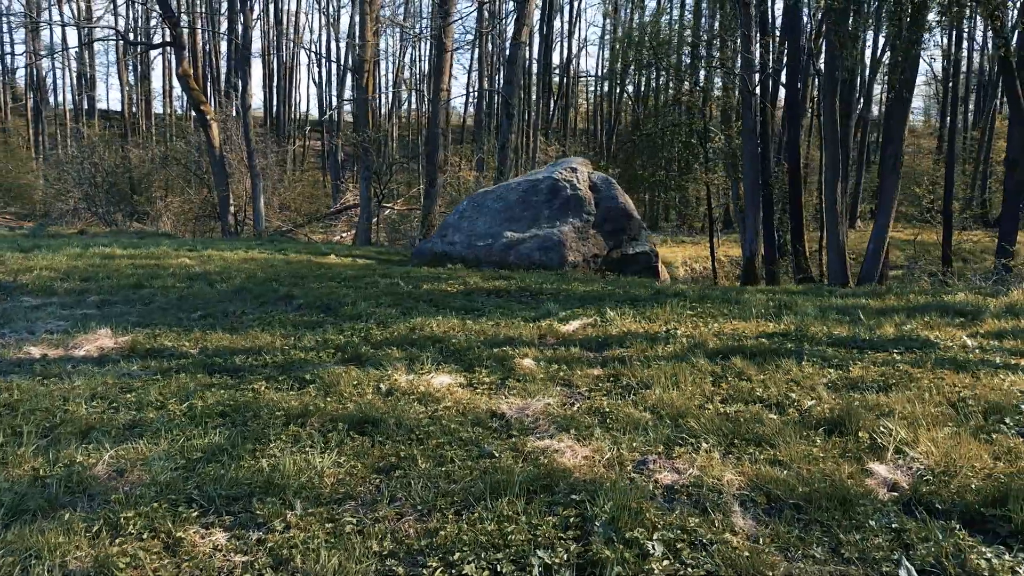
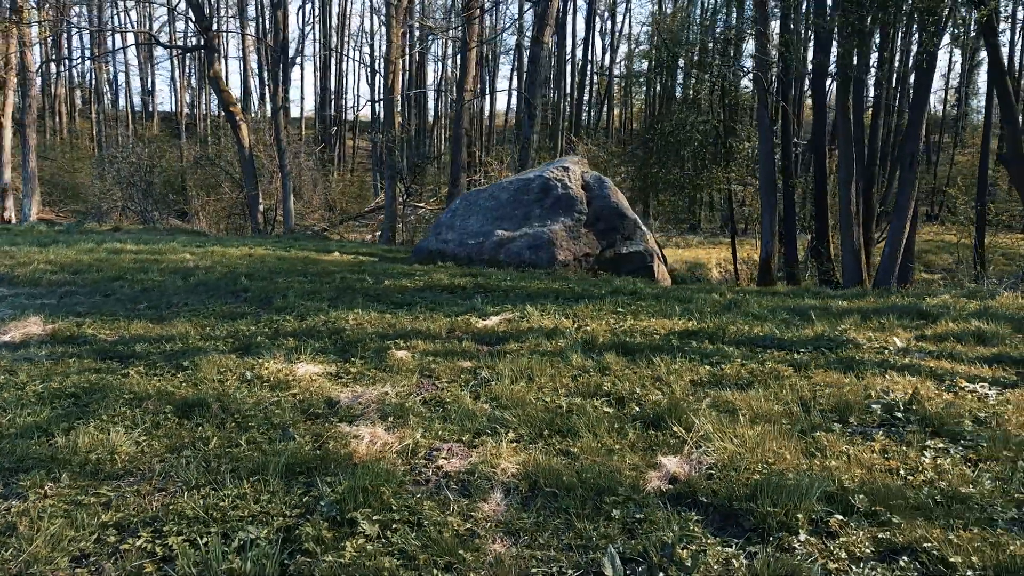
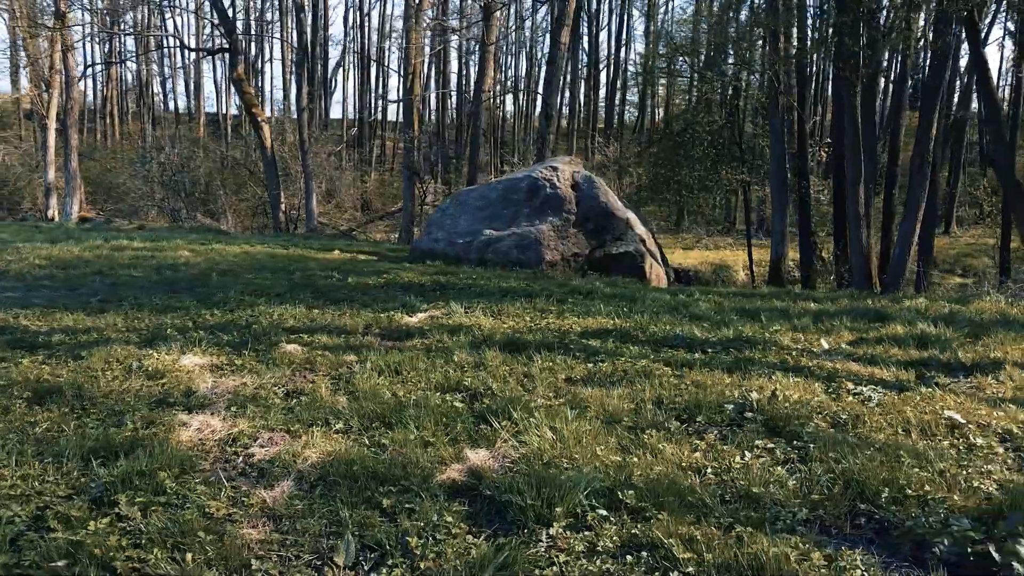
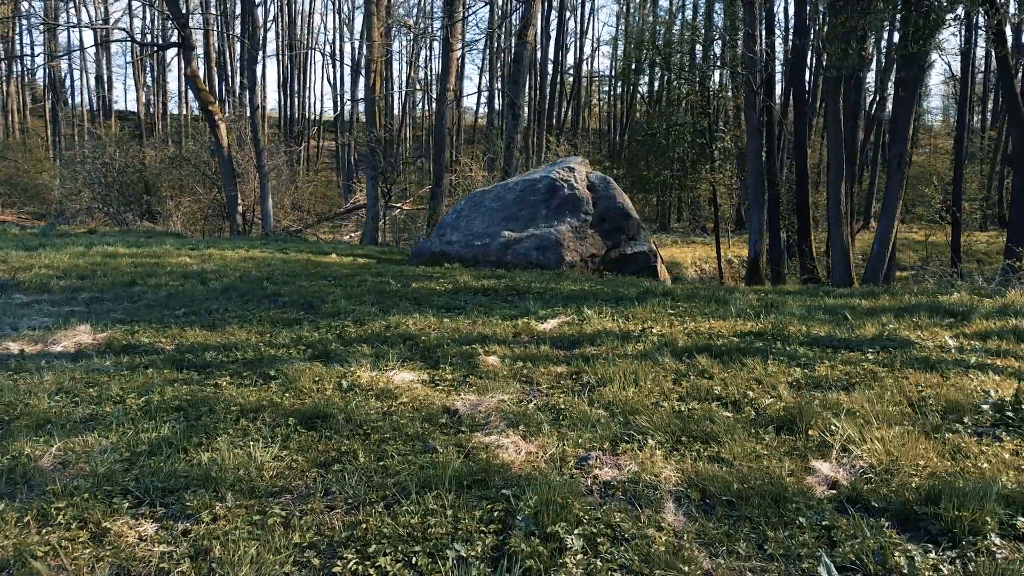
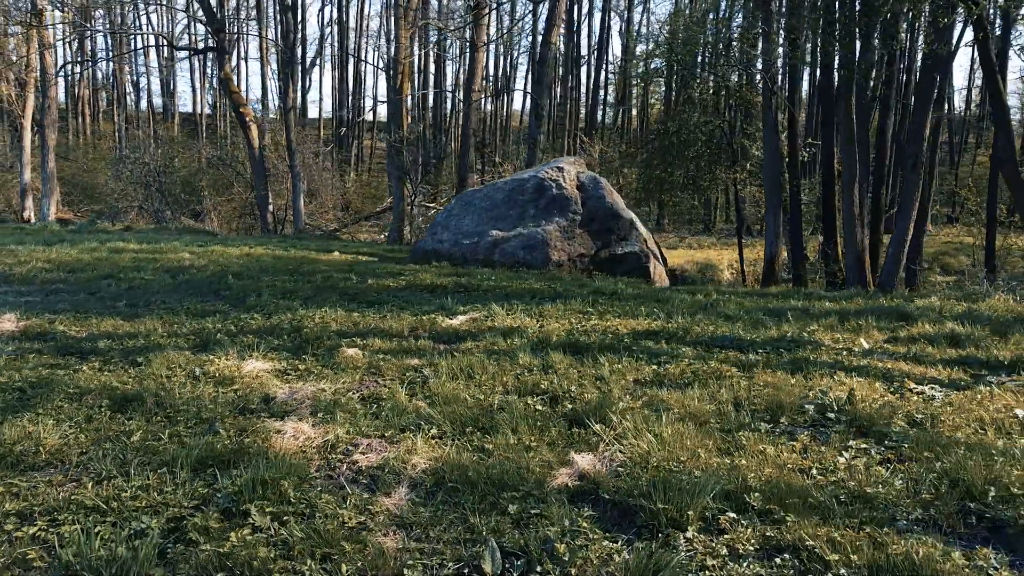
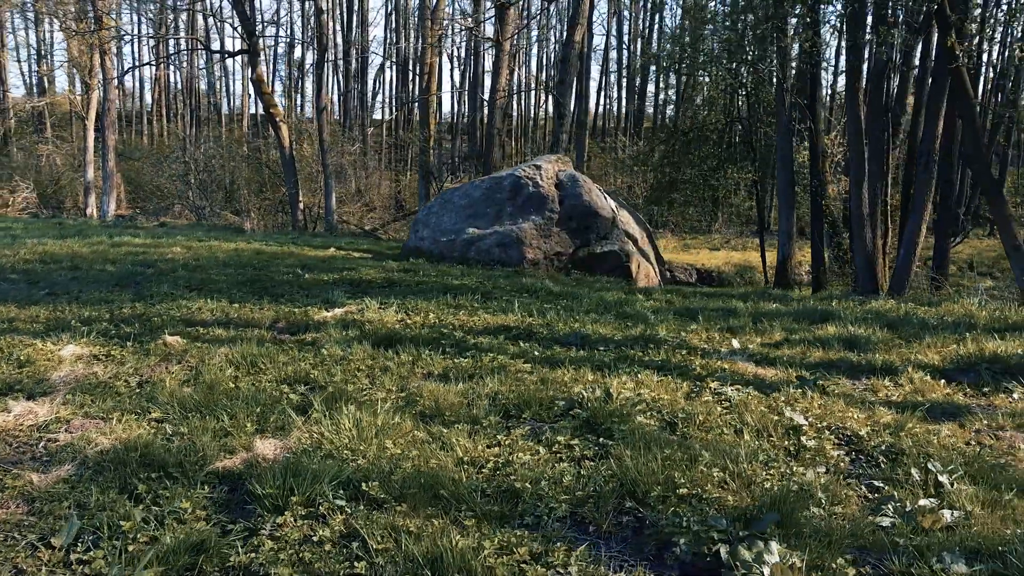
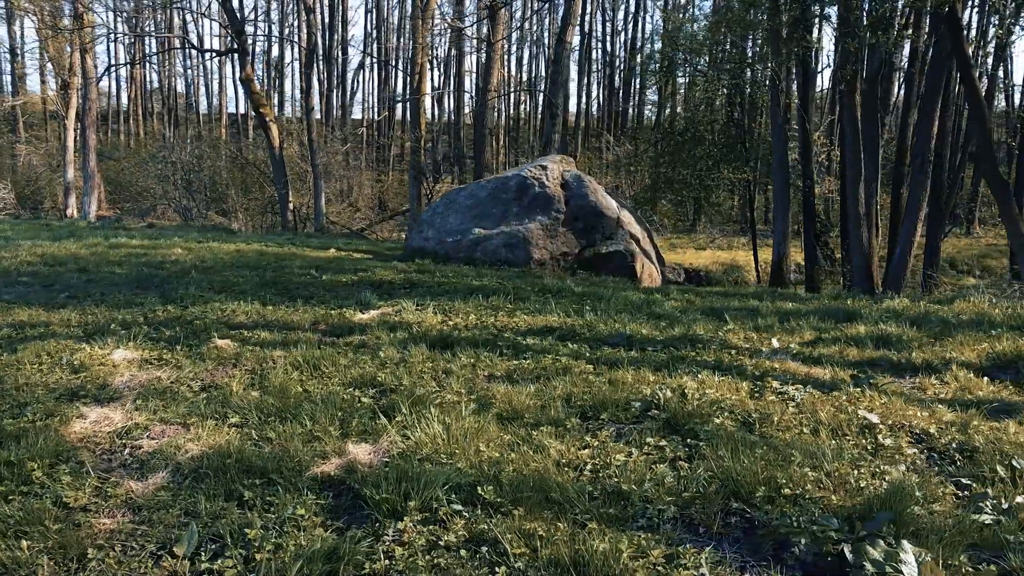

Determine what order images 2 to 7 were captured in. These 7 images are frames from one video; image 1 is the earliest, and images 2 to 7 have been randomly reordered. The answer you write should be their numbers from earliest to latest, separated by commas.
4, 2, 5, 3, 7, 6
